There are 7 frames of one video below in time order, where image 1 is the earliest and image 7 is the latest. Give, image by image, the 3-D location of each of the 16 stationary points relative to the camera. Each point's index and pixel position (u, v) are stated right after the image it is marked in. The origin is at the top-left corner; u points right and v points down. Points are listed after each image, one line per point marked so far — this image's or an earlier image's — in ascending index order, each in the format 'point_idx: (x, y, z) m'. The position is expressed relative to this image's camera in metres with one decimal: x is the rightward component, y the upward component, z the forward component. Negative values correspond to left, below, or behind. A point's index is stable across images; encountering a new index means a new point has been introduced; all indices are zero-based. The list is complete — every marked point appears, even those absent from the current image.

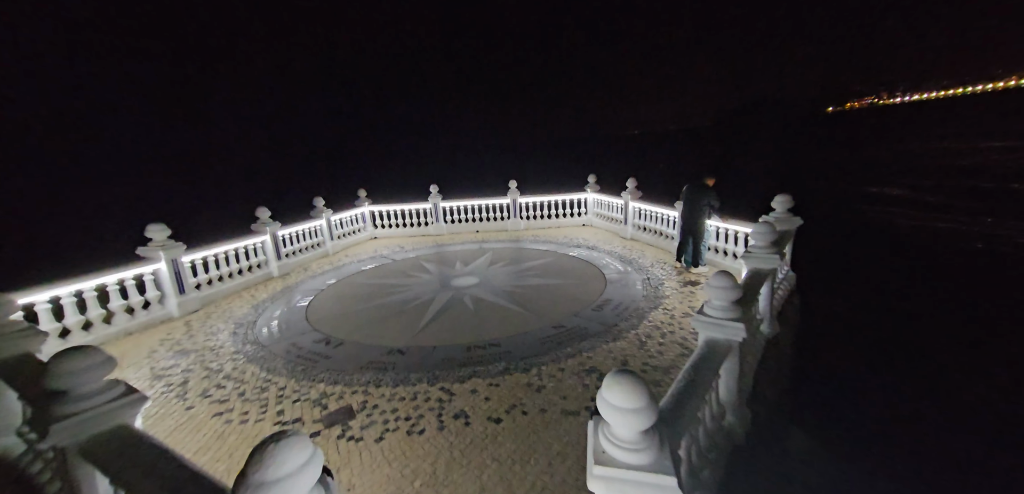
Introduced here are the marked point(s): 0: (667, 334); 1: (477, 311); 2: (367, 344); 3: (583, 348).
0: (+2.1, -1.2, +5.0) m
1: (-0.6, -1.3, +7.0) m
2: (-2.5, -1.7, +5.9) m
3: (+0.9, -1.4, +4.9) m
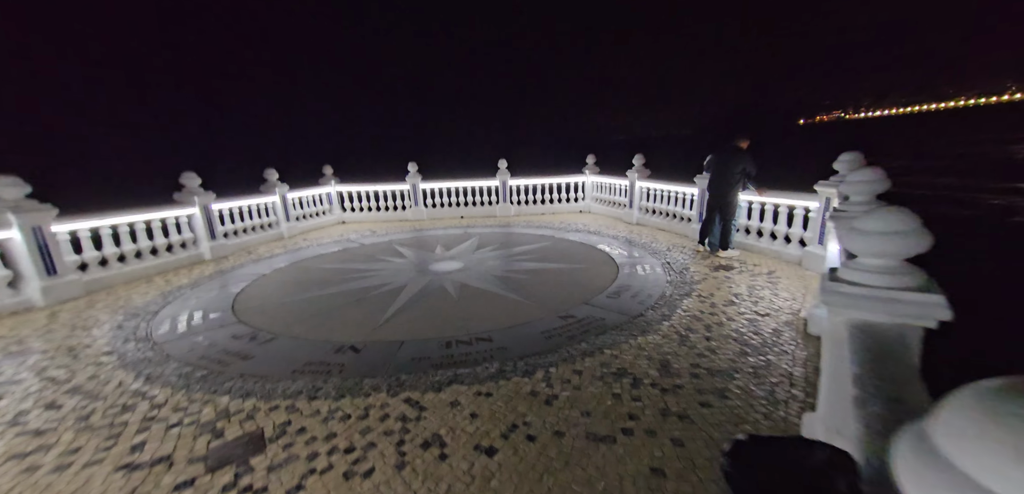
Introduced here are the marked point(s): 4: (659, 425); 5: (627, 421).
0: (+2.1, -0.8, +3.8) m
1: (-0.7, -1.0, +5.7) m
2: (-2.5, -1.3, +4.5) m
3: (+0.9, -1.0, +3.7) m
4: (+1.0, -1.2, +2.4) m
5: (+0.8, -1.2, +2.5) m
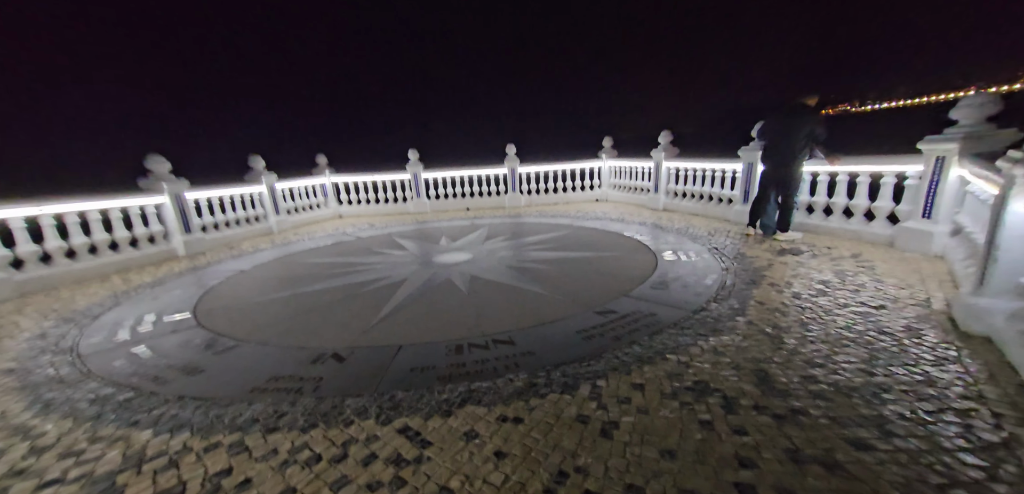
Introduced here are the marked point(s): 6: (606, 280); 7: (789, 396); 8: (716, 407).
0: (+2.3, -0.6, +2.9) m
1: (-0.5, -0.8, +4.8) m
2: (-2.3, -1.1, +3.6) m
3: (+1.1, -0.8, +2.8) m
4: (+1.2, -1.0, +1.5) m
5: (+1.0, -1.0, +1.6) m
6: (+1.3, -0.5, +4.7) m
7: (+1.6, -0.8, +2.0) m
8: (+1.2, -0.9, +2.1) m
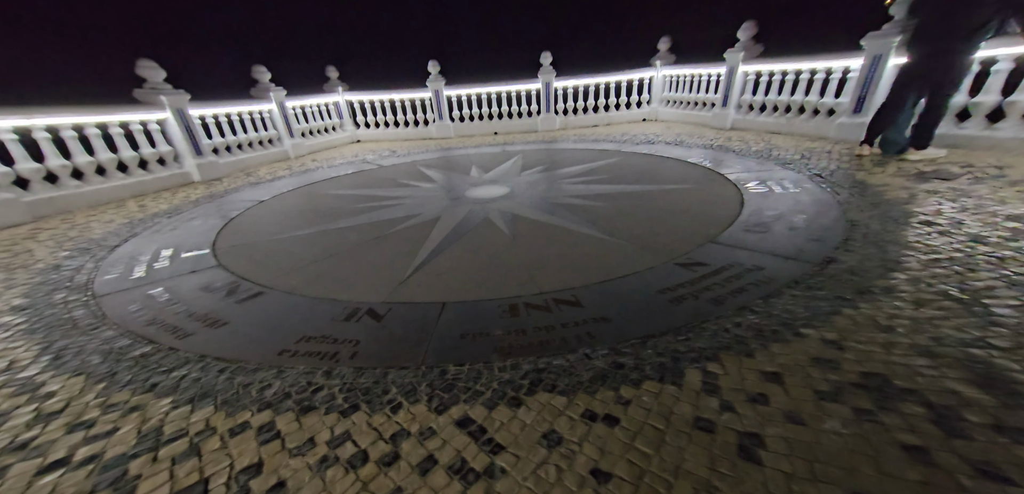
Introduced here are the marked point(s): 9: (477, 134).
0: (+2.8, -0.2, +2.1) m
1: (+0.1, 0.0, +4.2) m
2: (-1.8, -0.6, +3.2) m
3: (+1.6, -0.4, +2.1) m
4: (+1.6, -0.9, +0.9) m
5: (+1.4, -0.9, +1.1) m
6: (+1.8, +0.2, +3.9) m
7: (+2.0, -0.6, +1.4) m
8: (+1.6, -0.7, +1.4) m
9: (-1.3, +3.9, +12.3) m
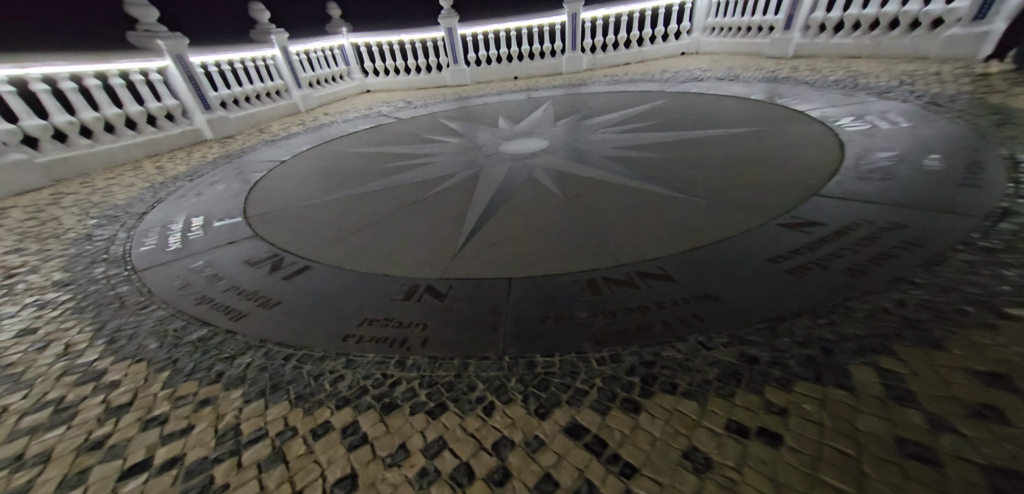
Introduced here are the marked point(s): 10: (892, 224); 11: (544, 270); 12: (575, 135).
0: (+3.3, 0.0, +1.6) m
1: (+0.7, +0.4, +3.8) m
2: (-1.2, -0.4, +3.0) m
3: (+2.1, -0.3, +1.7) m
4: (+2.1, -0.9, +0.6) m
5: (+1.9, -0.9, +0.7) m
6: (+2.4, +0.6, +3.4) m
7: (+2.5, -0.6, +1.0) m
8: (+2.1, -0.6, +1.1) m
9: (-0.5, +5.3, +11.3) m
10: (+2.4, +0.1, +2.3) m
11: (+0.3, -0.2, +2.9) m
12: (+1.1, +2.1, +6.6) m
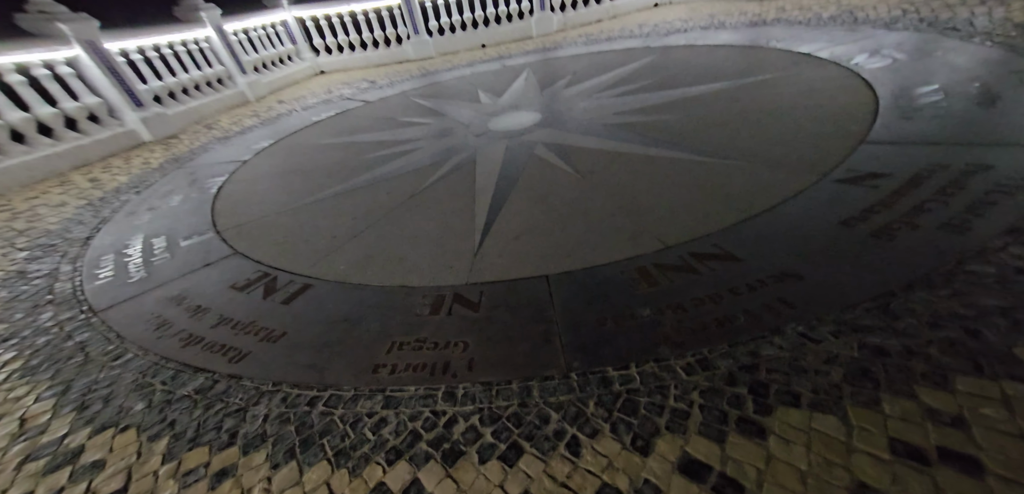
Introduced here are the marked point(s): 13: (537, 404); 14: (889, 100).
0: (+3.6, +0.3, +1.4) m
1: (+0.9, +0.6, +3.5) m
2: (-0.9, -0.5, +2.6) m
3: (+2.4, -0.1, +1.5) m
4: (+2.5, -0.7, +0.4) m
5: (+2.4, -0.7, +0.6) m
6: (+2.5, +1.0, +3.1) m
7: (+2.9, -0.4, +0.8) m
8: (+2.5, -0.5, +0.9) m
9: (-1.3, +5.8, +10.5) m
10: (+2.6, +0.4, +2.1) m
11: (+0.5, -0.1, +2.6) m
12: (+1.0, +2.5, +6.2) m
13: (+0.1, -0.8, +1.8) m
14: (+3.4, +1.5, +3.2) m
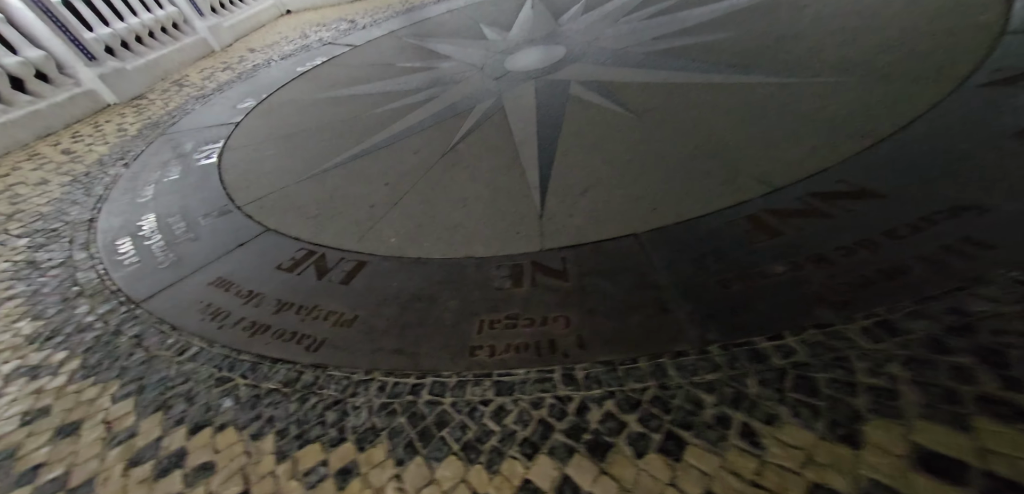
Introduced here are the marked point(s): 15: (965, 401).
0: (+4.1, +0.7, +1.0) m
1: (+1.4, +1.1, +3.0) m
2: (-0.3, -0.3, +2.3) m
3: (+3.0, +0.2, +1.1) m
4: (+3.2, -0.6, +0.2) m
5: (+3.0, -0.6, +0.3) m
6: (+3.0, +1.5, +2.6) m
7: (+3.4, -0.1, +0.5) m
8: (+3.1, -0.2, +0.6) m
9: (-1.2, +7.0, +9.3) m
10: (+3.1, +0.8, +1.6) m
11: (+1.1, +0.2, +2.2) m
12: (+1.3, +3.3, +5.4) m
13: (+0.7, -0.6, +1.5) m
14: (+3.8, +2.1, +2.7) m
15: (+1.5, -0.5, +1.2) m
